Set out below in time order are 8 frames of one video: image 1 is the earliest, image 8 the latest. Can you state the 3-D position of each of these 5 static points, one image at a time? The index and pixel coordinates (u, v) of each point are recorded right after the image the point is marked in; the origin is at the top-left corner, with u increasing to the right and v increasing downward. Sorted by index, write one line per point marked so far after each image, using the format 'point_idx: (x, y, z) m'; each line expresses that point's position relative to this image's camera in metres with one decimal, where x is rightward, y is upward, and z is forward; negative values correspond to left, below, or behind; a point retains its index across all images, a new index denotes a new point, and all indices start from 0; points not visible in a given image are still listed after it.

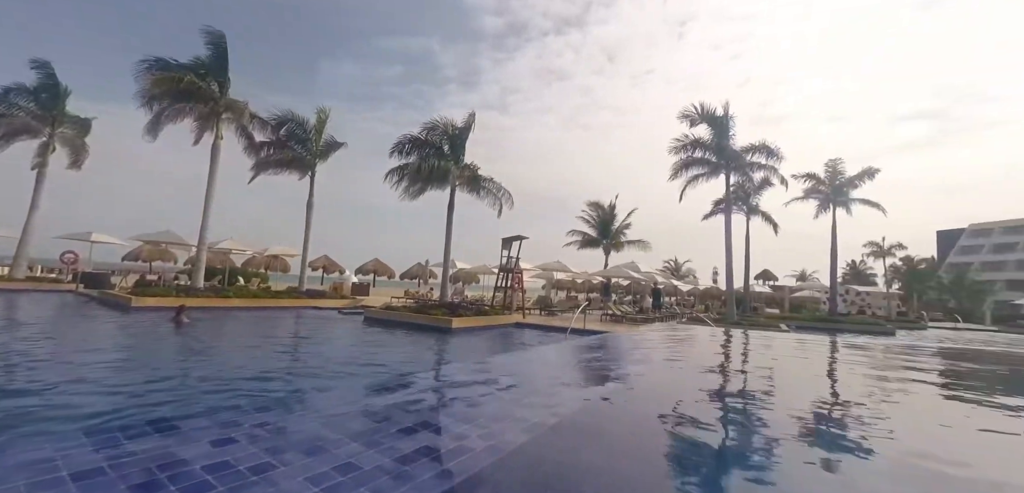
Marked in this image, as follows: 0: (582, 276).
0: (+2.6, -1.1, +18.1) m
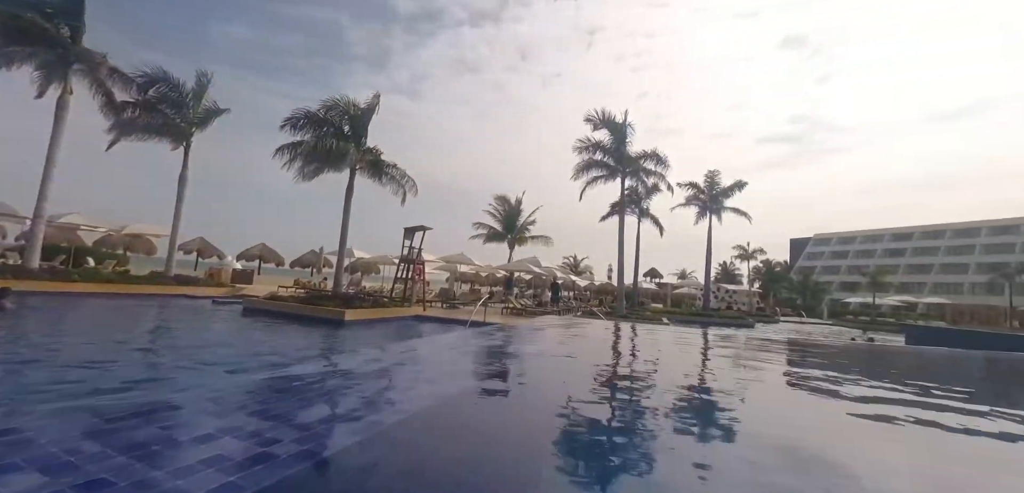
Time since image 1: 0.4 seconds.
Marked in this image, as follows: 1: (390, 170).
0: (-1.1, -0.9, +18.2) m
1: (-4.2, +2.6, +16.0) m
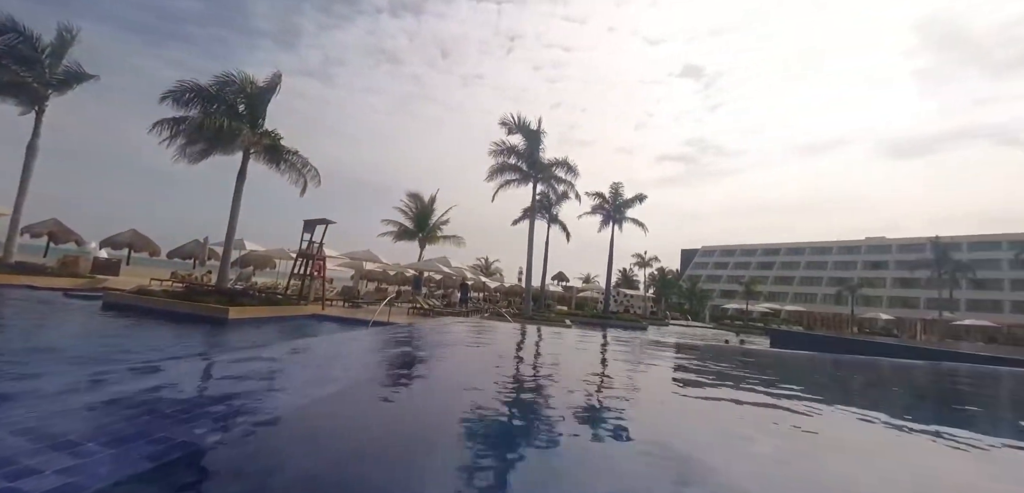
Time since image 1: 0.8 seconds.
0: (-4.4, -0.8, +17.6) m
1: (-7.0, +2.8, +14.9) m
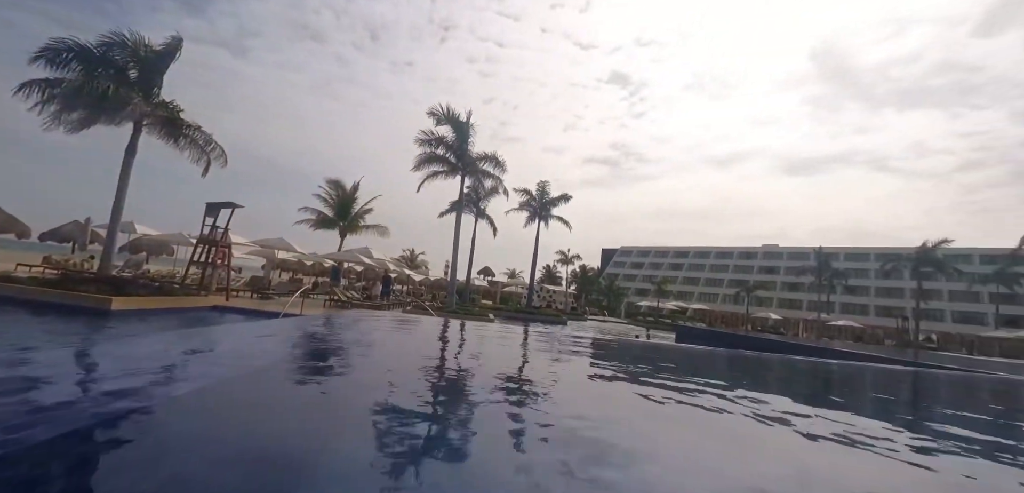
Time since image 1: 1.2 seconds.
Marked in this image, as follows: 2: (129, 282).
0: (-7.1, -0.4, +16.6) m
1: (-9.1, +3.3, +13.5) m
2: (-8.3, -0.8, +10.4) m
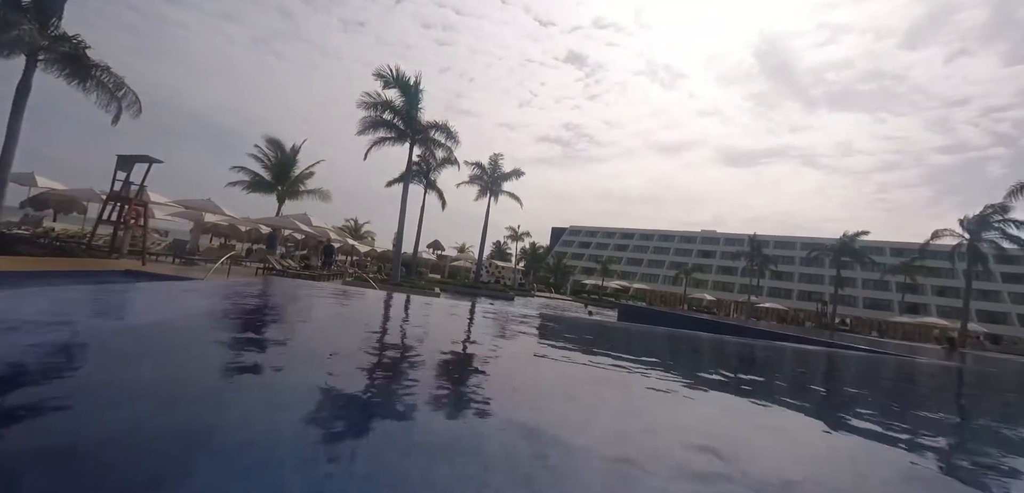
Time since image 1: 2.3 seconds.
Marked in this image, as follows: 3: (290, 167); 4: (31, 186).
0: (-8.8, +0.8, +15.5) m
1: (-10.3, +4.3, +12.1) m
2: (-9.4, +0.1, +9.2) m
3: (-9.0, +3.2, +19.1) m
4: (-13.7, +1.7, +13.6) m
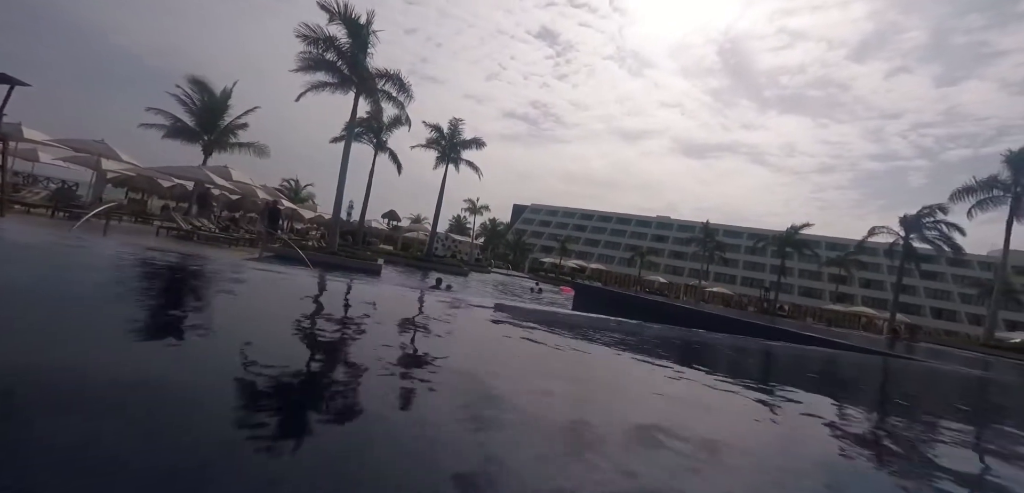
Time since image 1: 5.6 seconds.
0: (-10.1, +2.0, +13.5) m
1: (-11.1, +5.5, +9.8) m
2: (-10.2, +1.1, +7.2) m
3: (-10.4, +4.7, +16.9) m
4: (-14.7, +3.1, +11.1) m
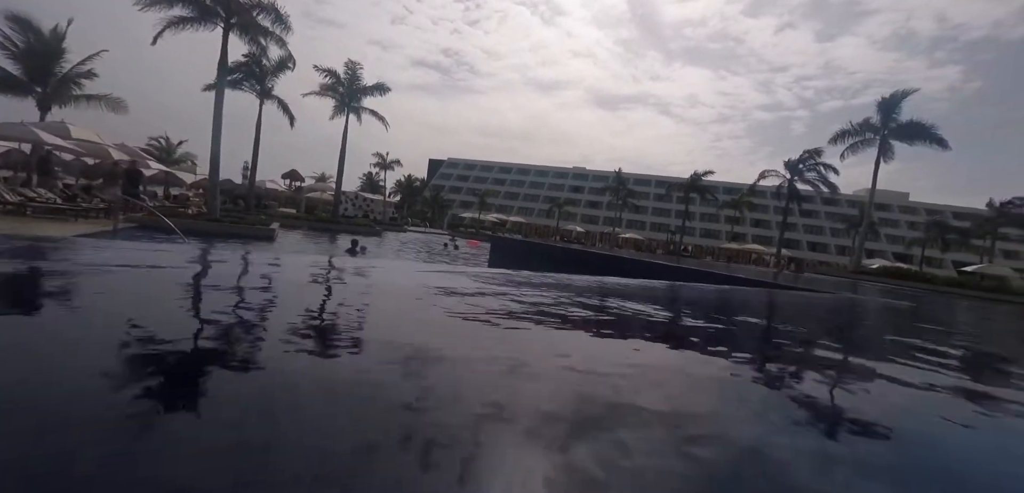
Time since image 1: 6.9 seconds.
0: (-12.2, +2.6, +10.8) m
1: (-12.8, +5.6, +6.6) m
2: (-11.3, +1.0, +4.7) m
3: (-13.3, +5.4, +13.9) m
4: (-16.4, +3.2, +7.6) m
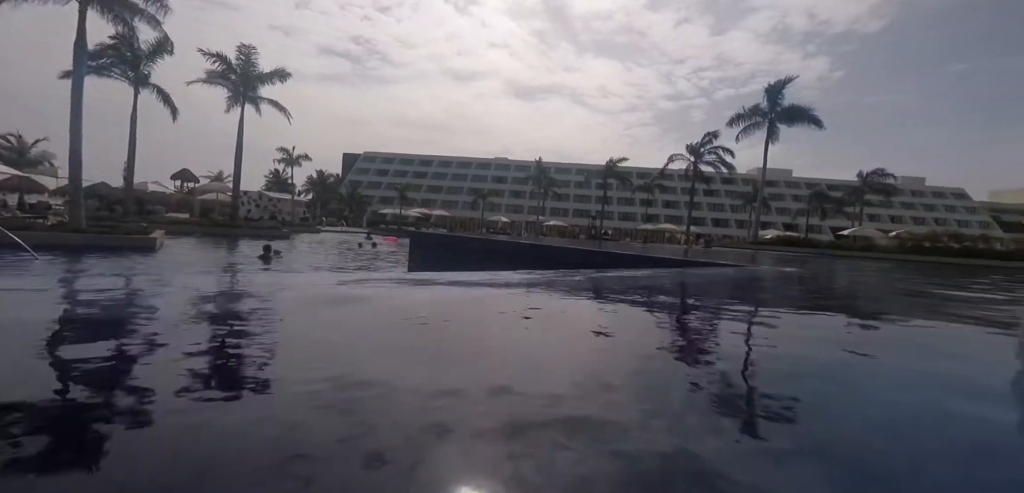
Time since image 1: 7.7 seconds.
0: (-14.0, +2.0, +8.6) m
1: (-14.0, +4.9, +4.3) m
2: (-12.0, +0.5, +2.7) m
3: (-15.7, +4.9, +11.4) m
4: (-17.7, +2.3, +4.7) m
